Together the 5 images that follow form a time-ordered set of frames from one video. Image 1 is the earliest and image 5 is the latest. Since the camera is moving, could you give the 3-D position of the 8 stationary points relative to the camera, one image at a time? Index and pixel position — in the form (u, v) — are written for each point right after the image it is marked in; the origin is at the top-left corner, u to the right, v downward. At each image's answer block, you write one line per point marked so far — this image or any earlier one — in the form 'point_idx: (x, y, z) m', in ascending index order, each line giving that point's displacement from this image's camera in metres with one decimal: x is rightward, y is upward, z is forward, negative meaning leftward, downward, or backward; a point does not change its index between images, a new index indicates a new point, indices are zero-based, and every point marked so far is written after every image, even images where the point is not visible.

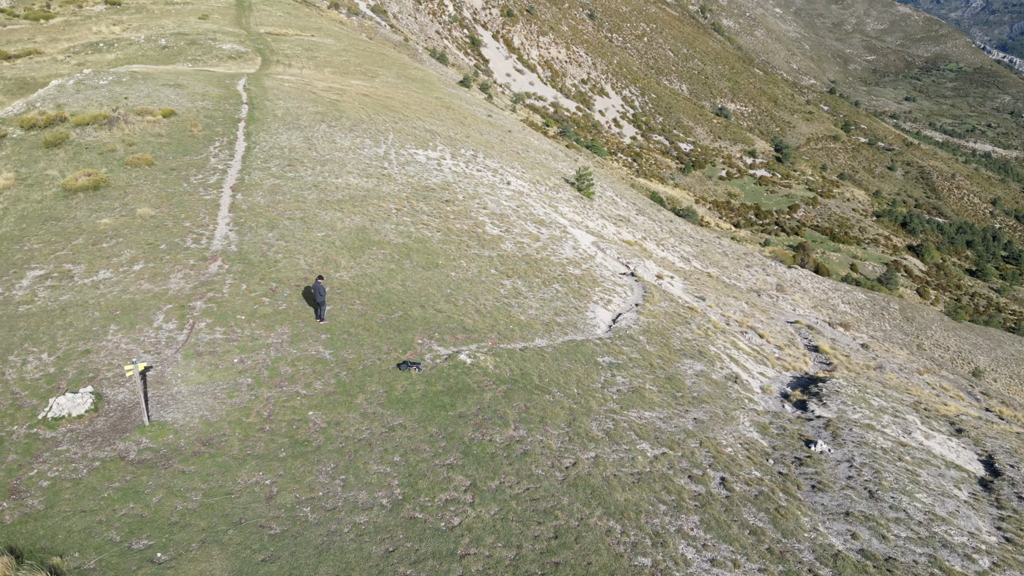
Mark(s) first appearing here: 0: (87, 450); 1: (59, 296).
0: (-7.7, -2.9, +12.9) m
1: (-11.8, -0.2, +18.9) m
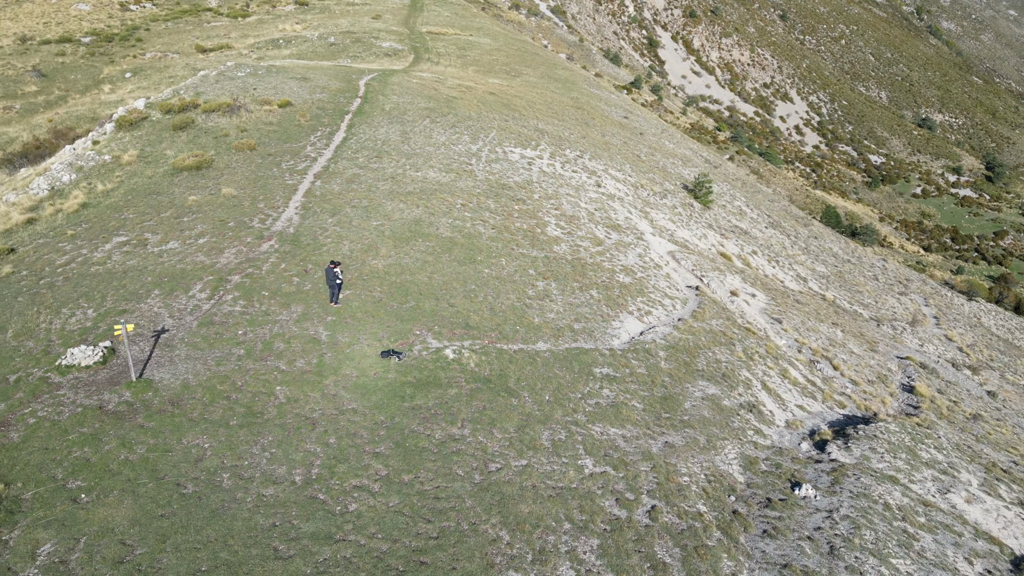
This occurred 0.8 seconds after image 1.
0: (-8.8, -2.1, +14.6) m
1: (-11.2, +0.8, +21.3) m
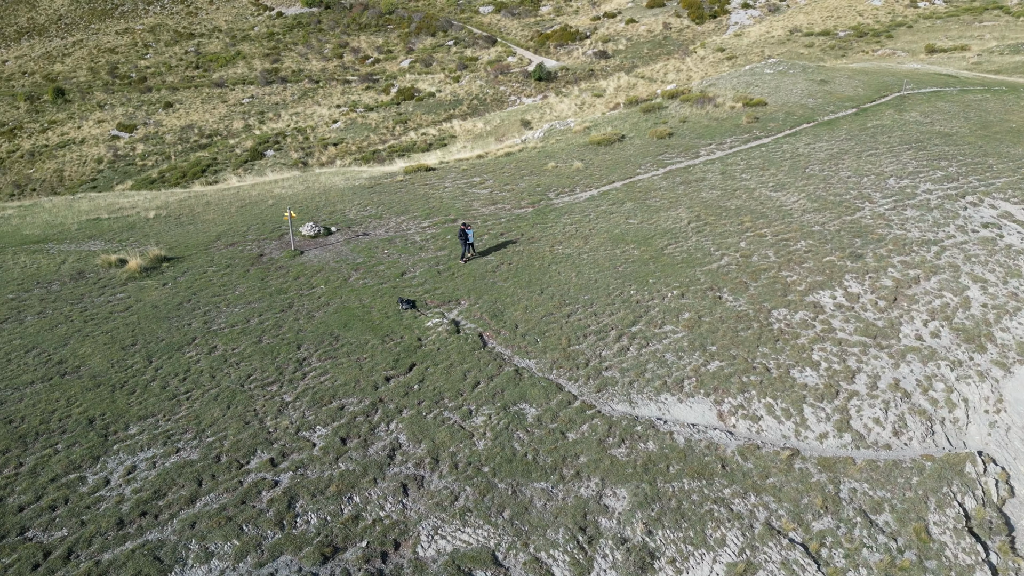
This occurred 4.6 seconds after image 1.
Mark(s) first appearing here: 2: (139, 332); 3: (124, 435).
0: (-7.6, +1.3, +23.0) m
1: (-2.5, +3.7, +28.2) m
2: (-8.9, -1.0, +17.4) m
3: (-7.3, -2.8, +13.7) m
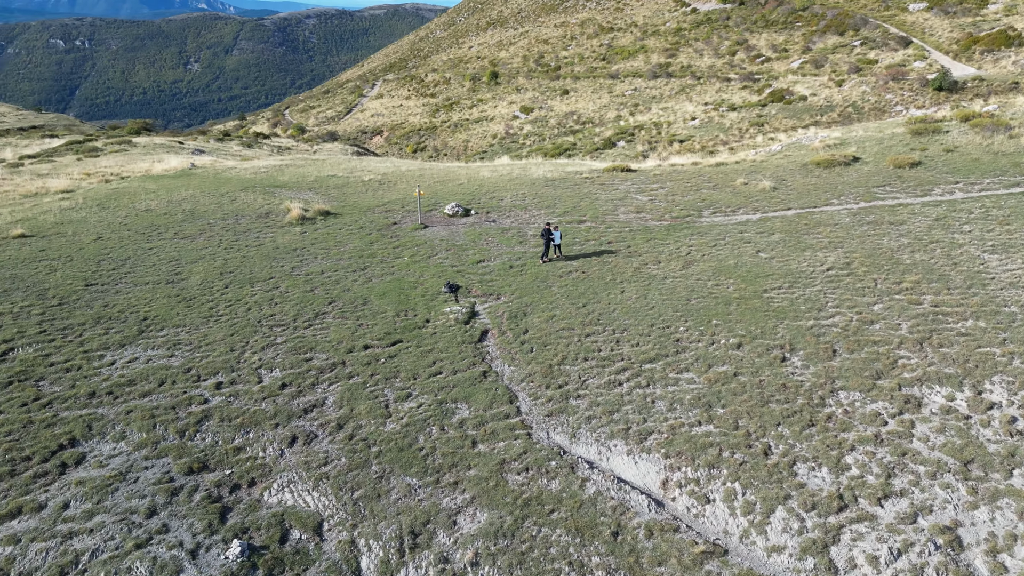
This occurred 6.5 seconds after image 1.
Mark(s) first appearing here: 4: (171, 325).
0: (-3.6, +2.5, +25.6) m
1: (+3.8, +3.5, +27.6) m
2: (-7.8, +0.7, +21.5) m
3: (-8.6, -1.1, +17.6) m
4: (-8.4, -0.9, +18.0) m
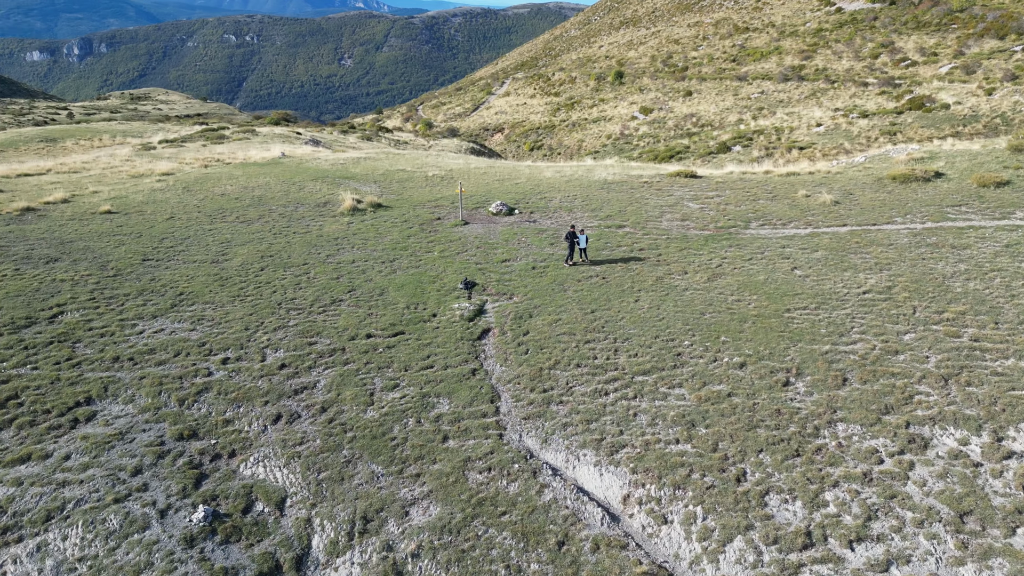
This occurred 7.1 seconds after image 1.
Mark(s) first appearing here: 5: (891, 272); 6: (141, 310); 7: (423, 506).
0: (-2.1, +2.6, +26.1) m
1: (+5.6, +3.2, +26.9) m
2: (-7.0, +1.2, +22.7) m
3: (-8.6, -0.6, +19.0) m
4: (-8.3, -0.4, +19.4) m
5: (+10.3, +0.4, +19.7) m
6: (-9.6, -0.6, +18.9) m
7: (-1.7, -4.2, +13.9) m
